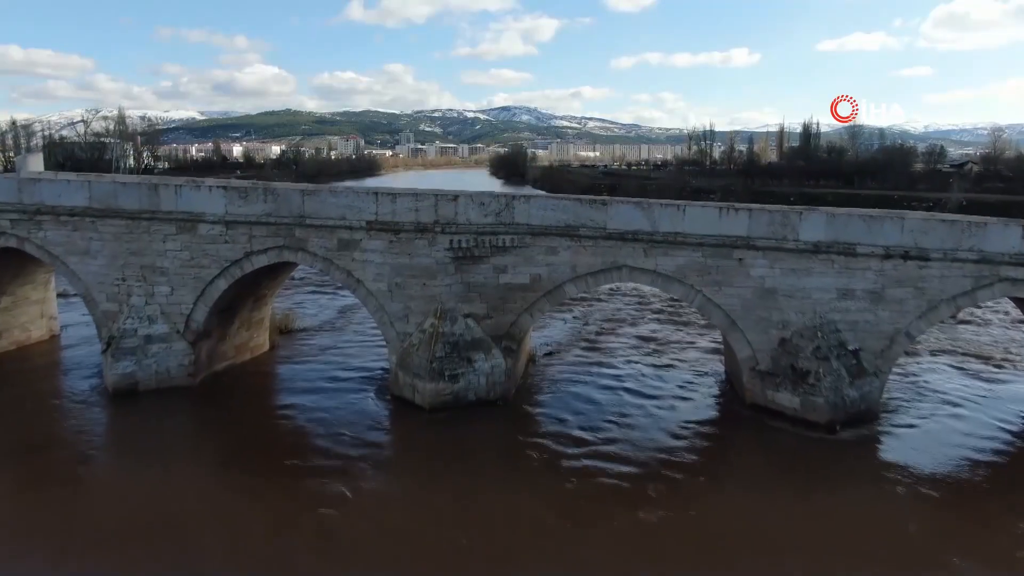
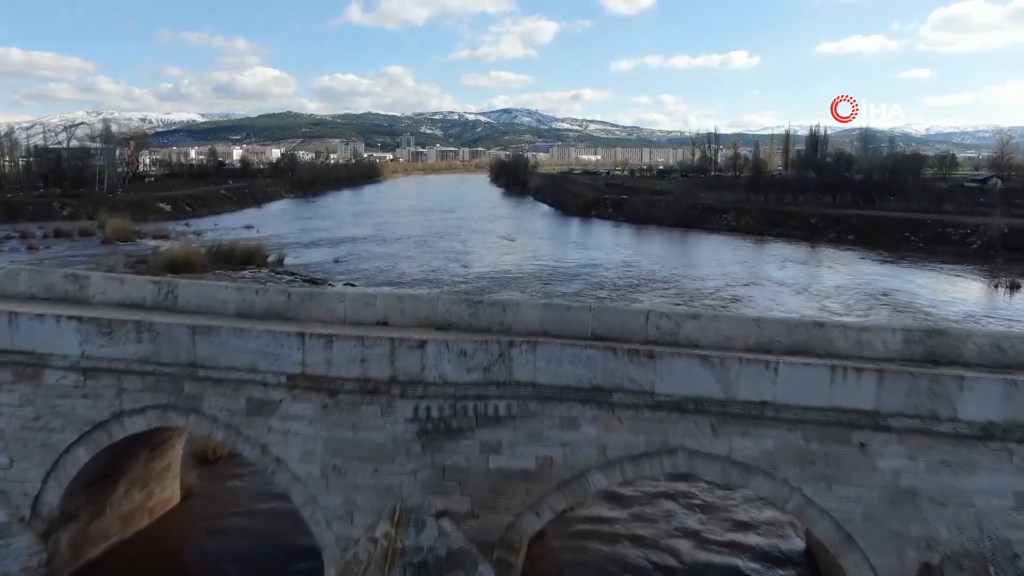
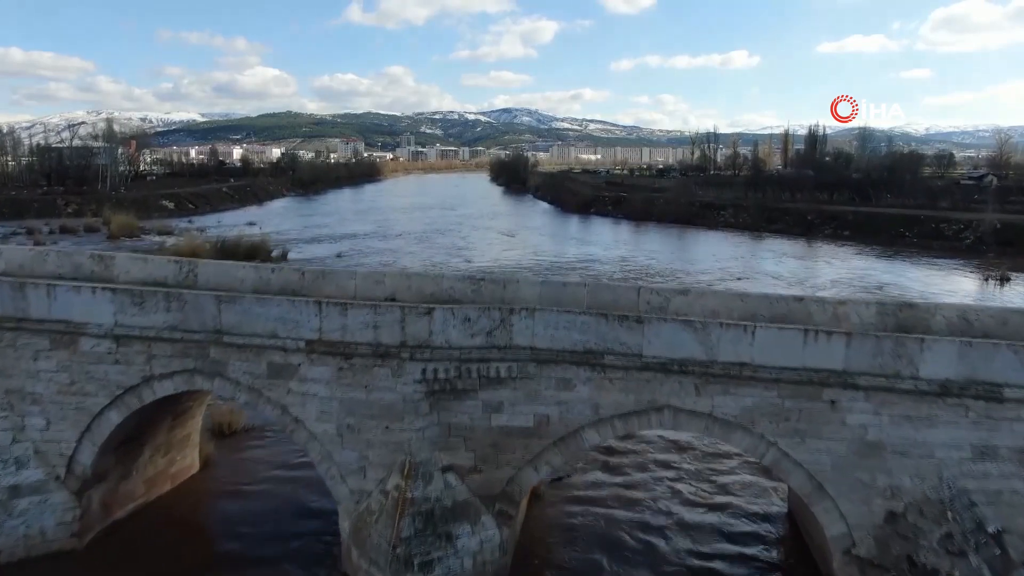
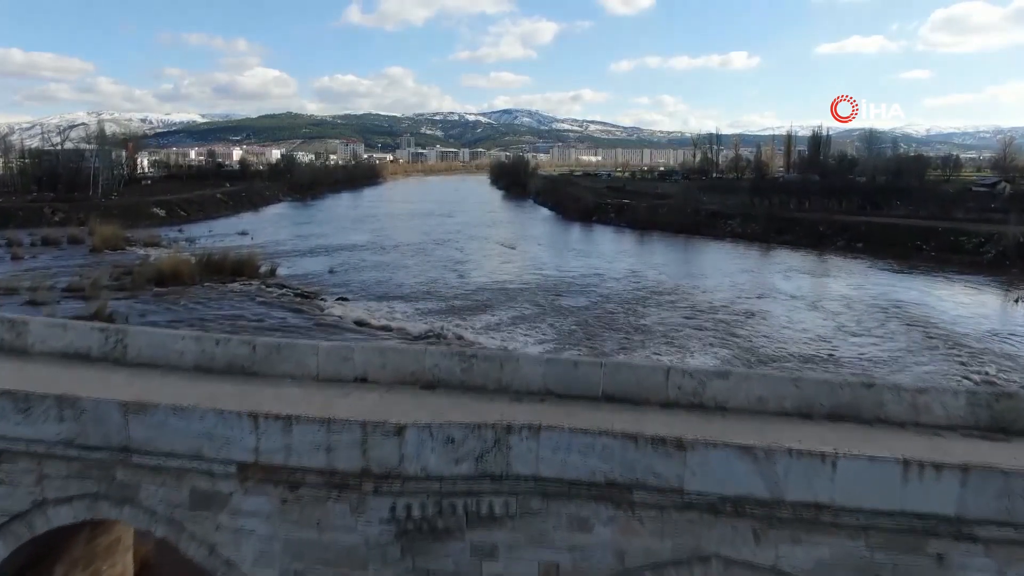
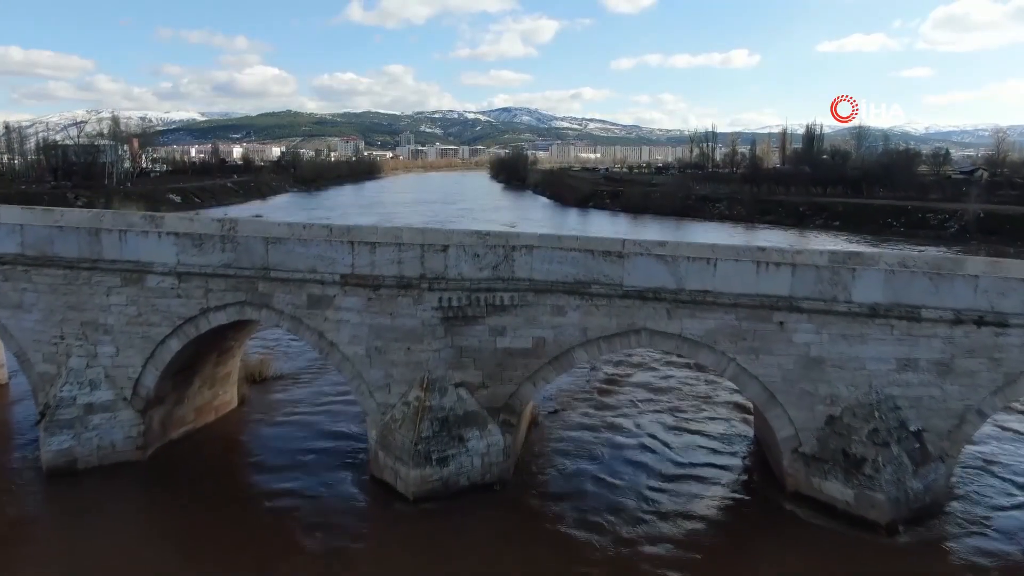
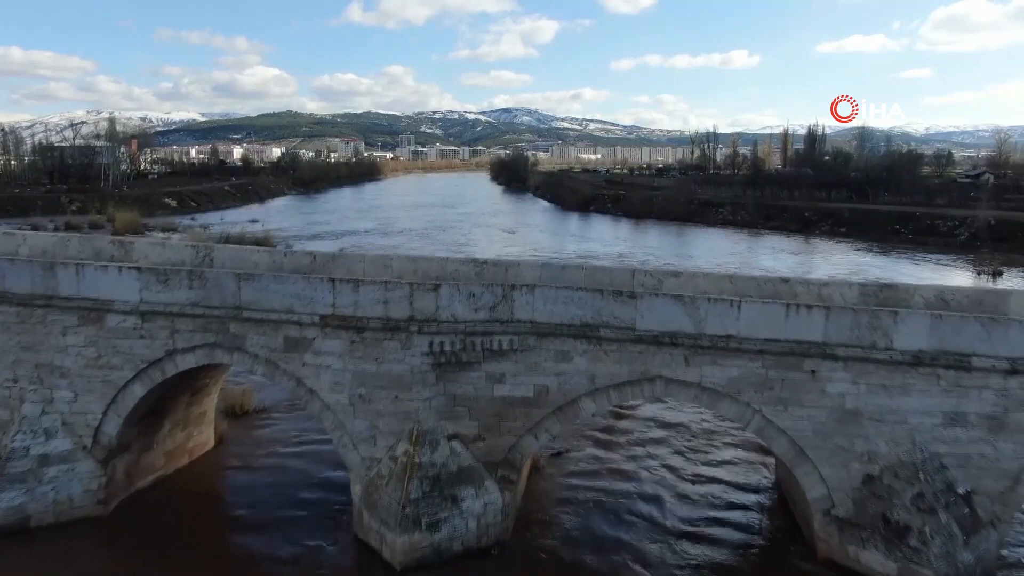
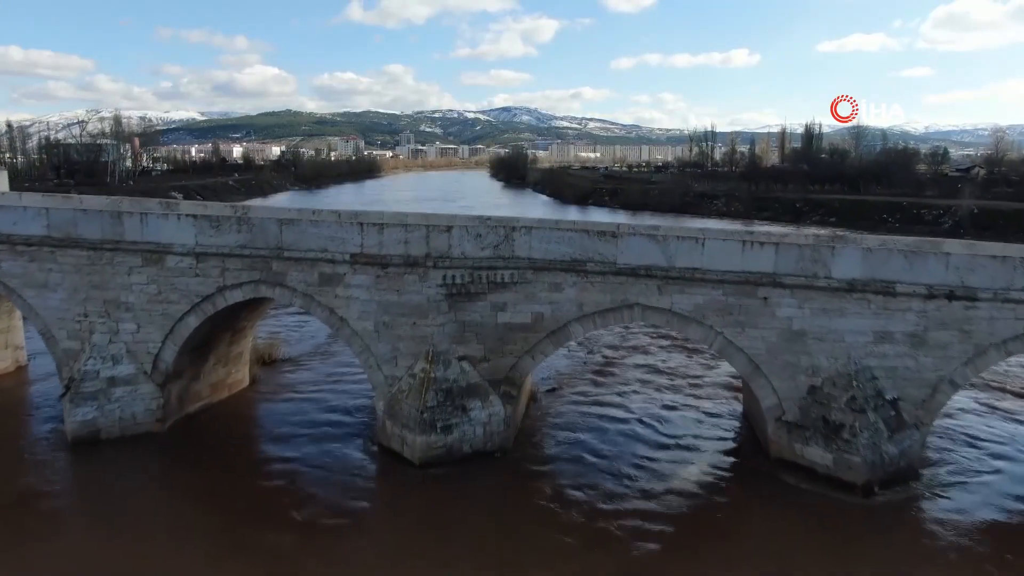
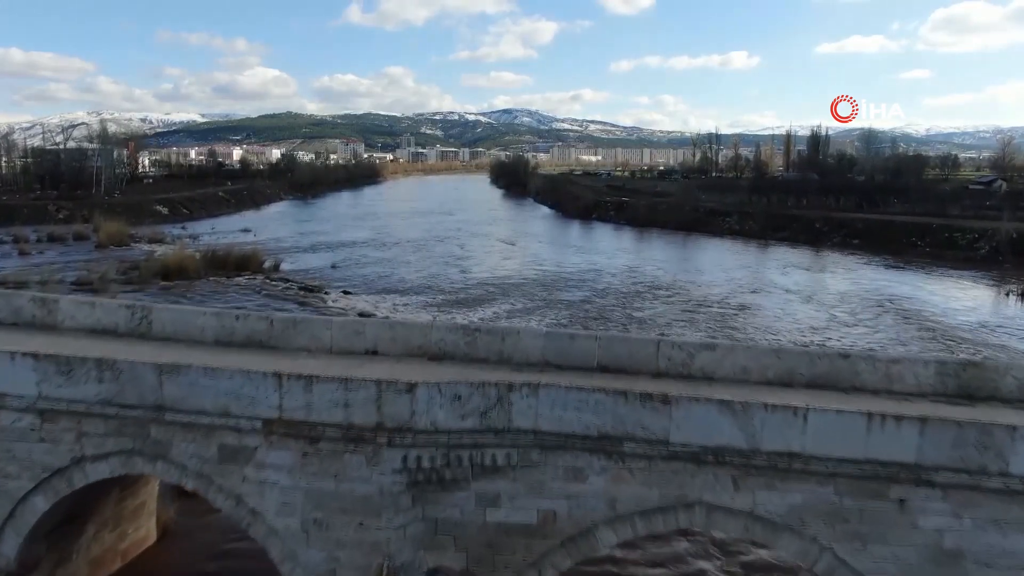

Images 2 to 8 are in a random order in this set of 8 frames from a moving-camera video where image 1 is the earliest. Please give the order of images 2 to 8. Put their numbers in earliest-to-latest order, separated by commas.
7, 5, 6, 3, 2, 8, 4
